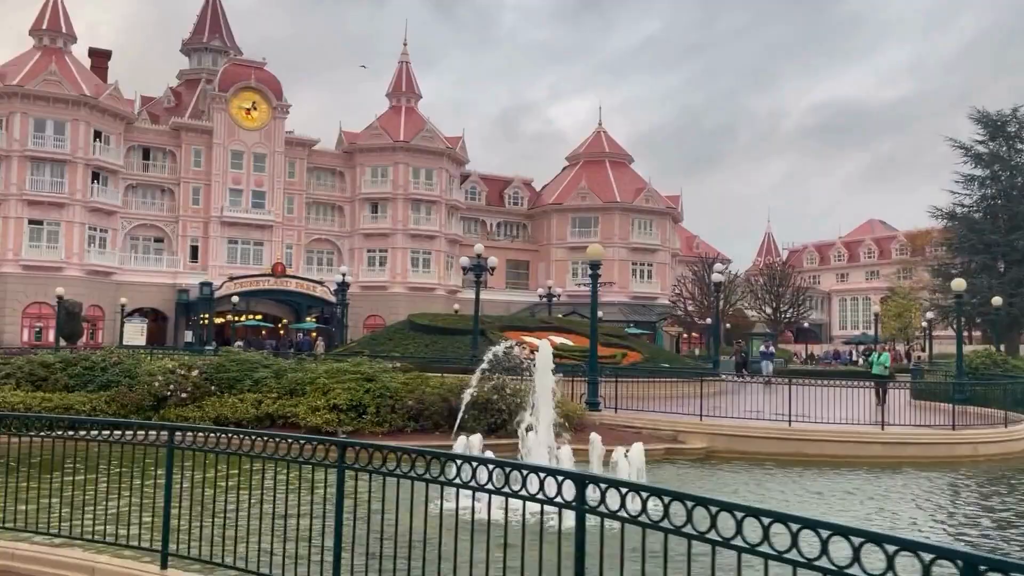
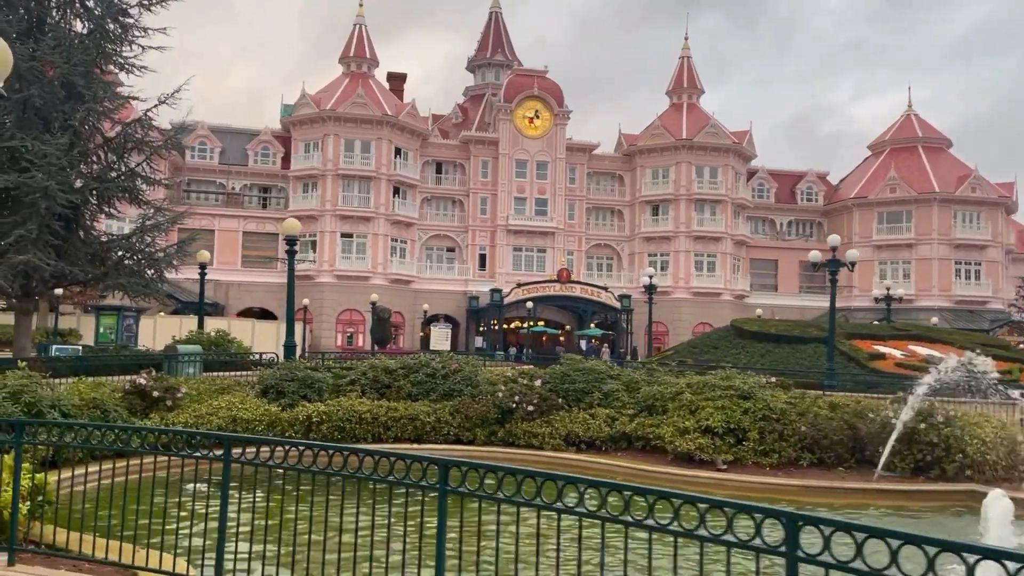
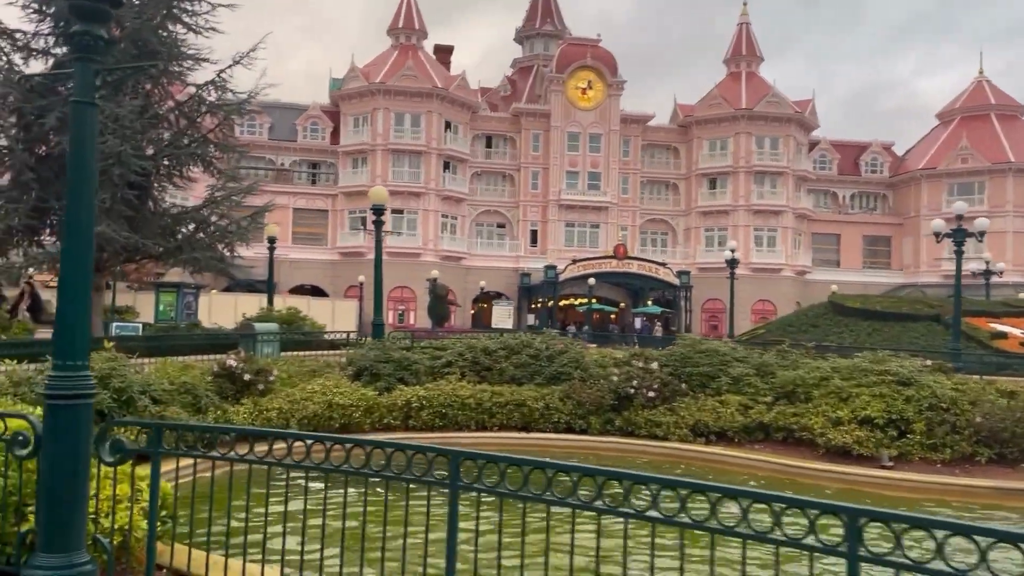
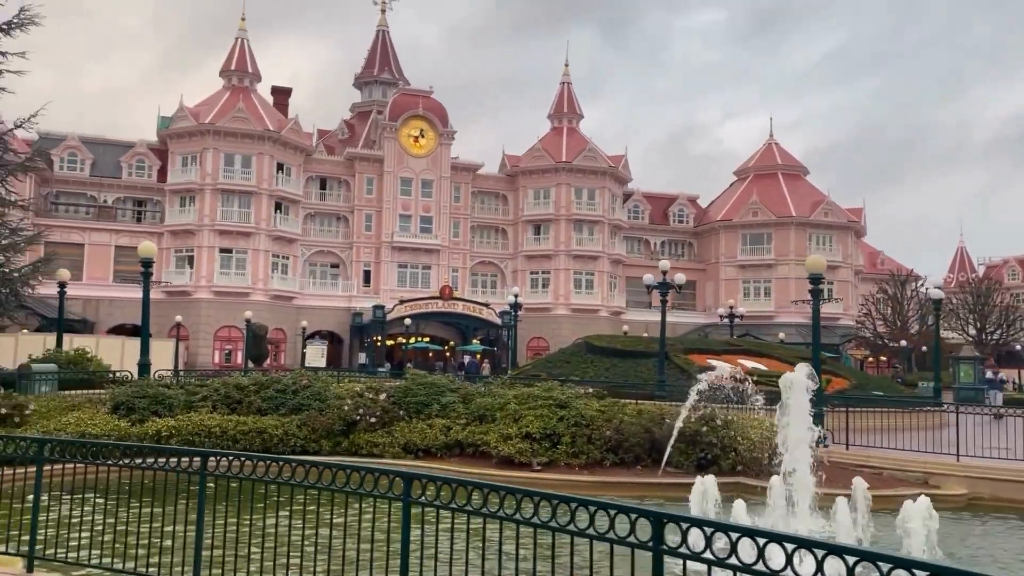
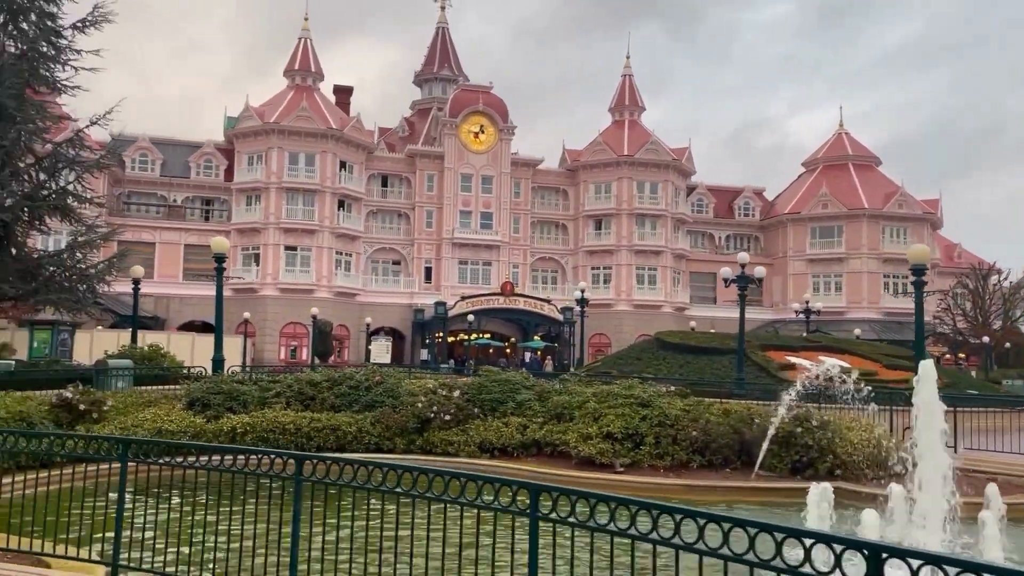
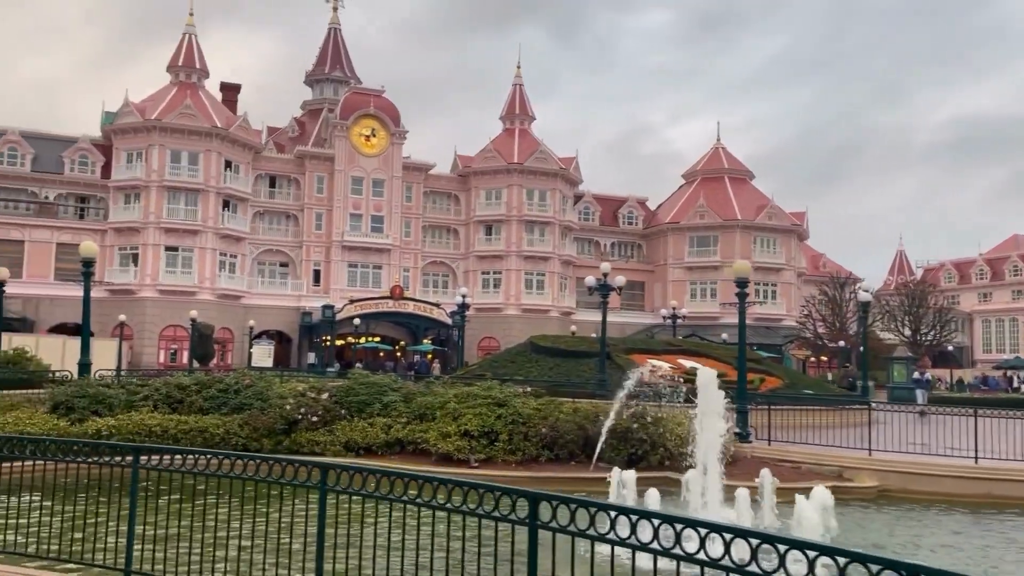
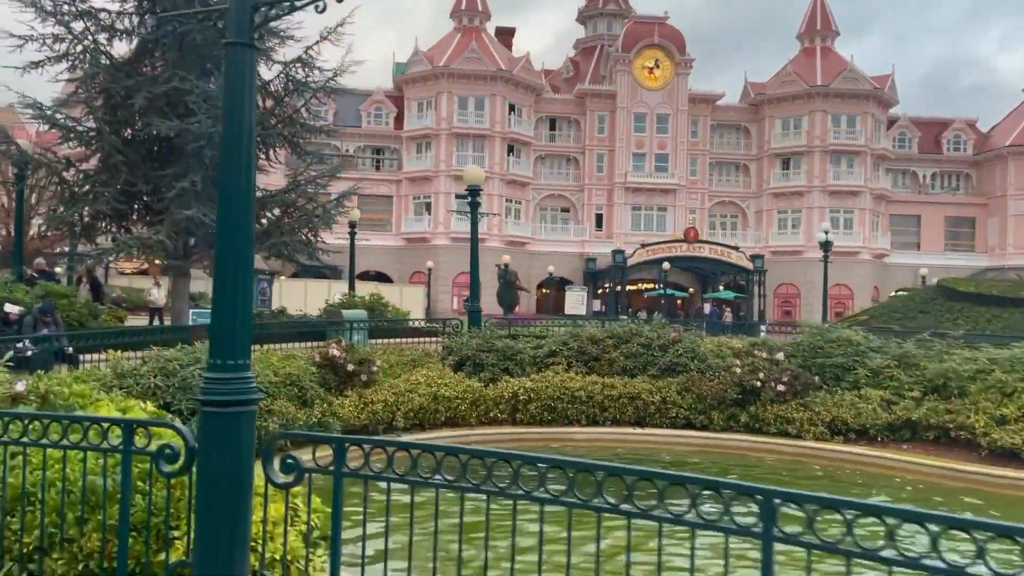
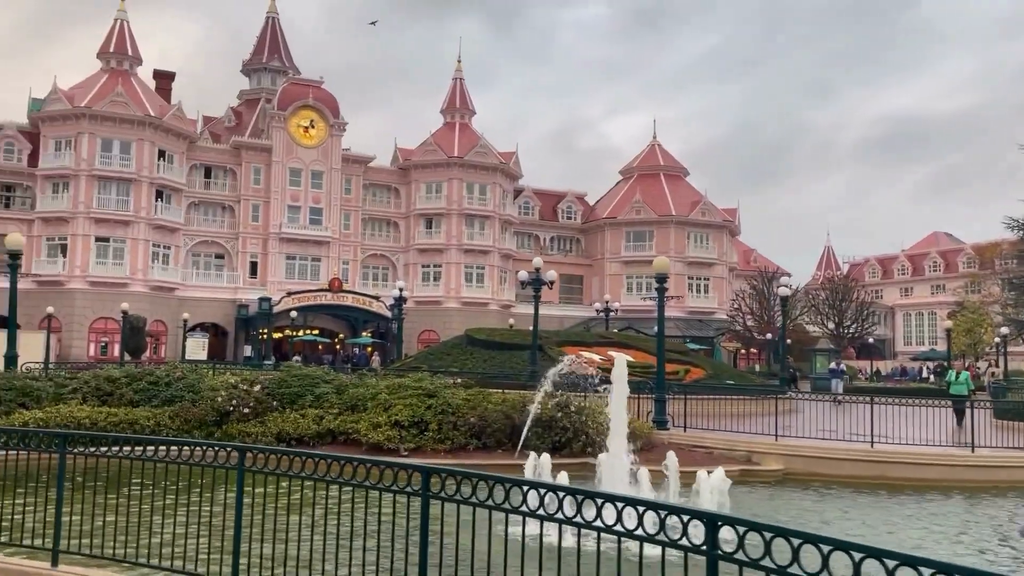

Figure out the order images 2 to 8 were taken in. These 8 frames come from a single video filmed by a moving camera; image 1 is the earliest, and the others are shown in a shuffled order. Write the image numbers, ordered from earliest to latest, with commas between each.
8, 6, 4, 5, 2, 3, 7
